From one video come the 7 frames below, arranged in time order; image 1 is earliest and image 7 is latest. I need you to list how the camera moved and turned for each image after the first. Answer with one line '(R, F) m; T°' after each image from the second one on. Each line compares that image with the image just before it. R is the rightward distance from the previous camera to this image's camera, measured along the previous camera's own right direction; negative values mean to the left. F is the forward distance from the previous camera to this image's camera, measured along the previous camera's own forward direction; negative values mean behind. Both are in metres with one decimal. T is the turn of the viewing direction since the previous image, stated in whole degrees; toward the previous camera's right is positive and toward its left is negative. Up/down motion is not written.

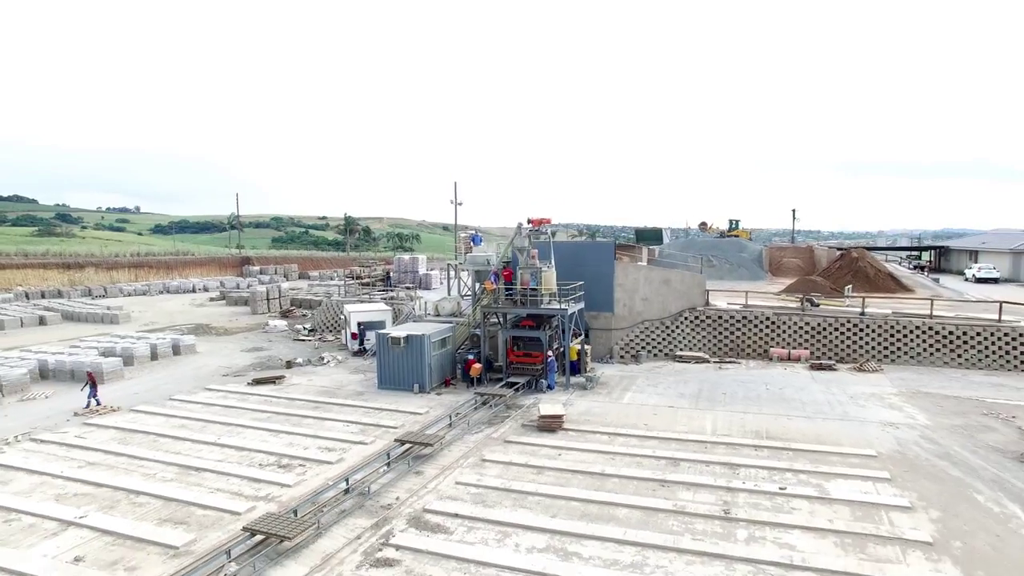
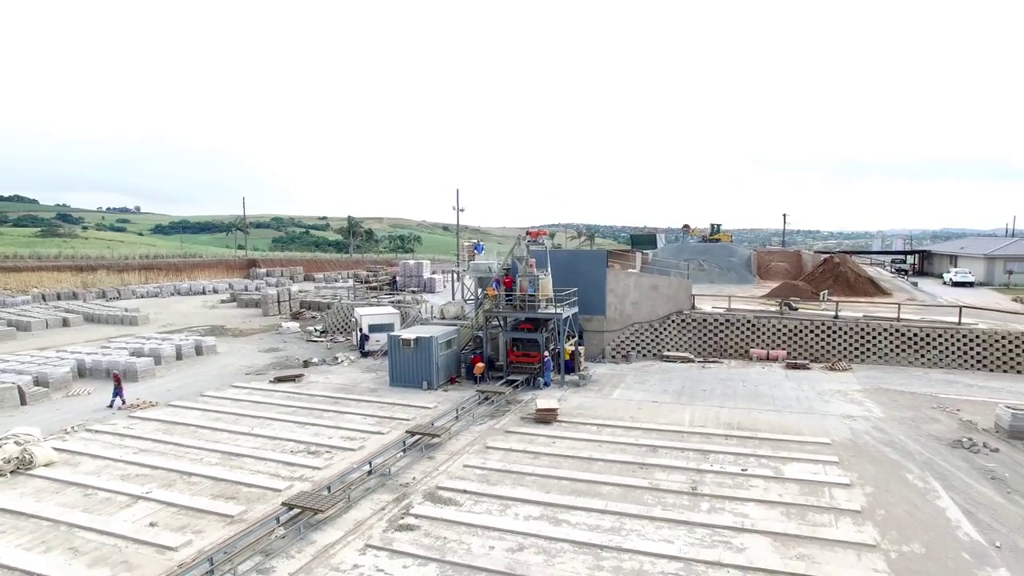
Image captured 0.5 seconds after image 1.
(0.0, -1.3) m; 0°
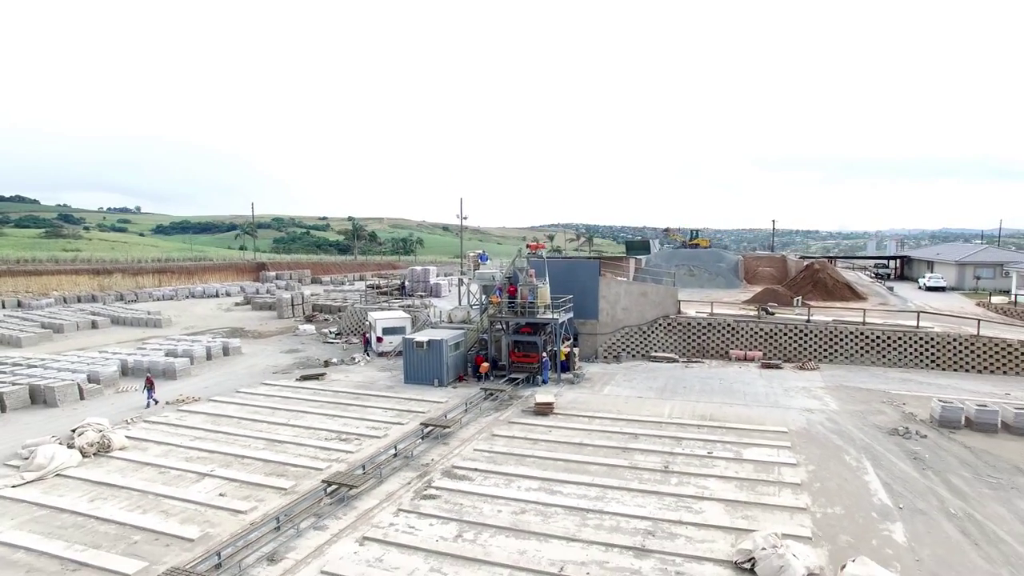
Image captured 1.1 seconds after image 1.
(-0.1, -1.7) m; 0°
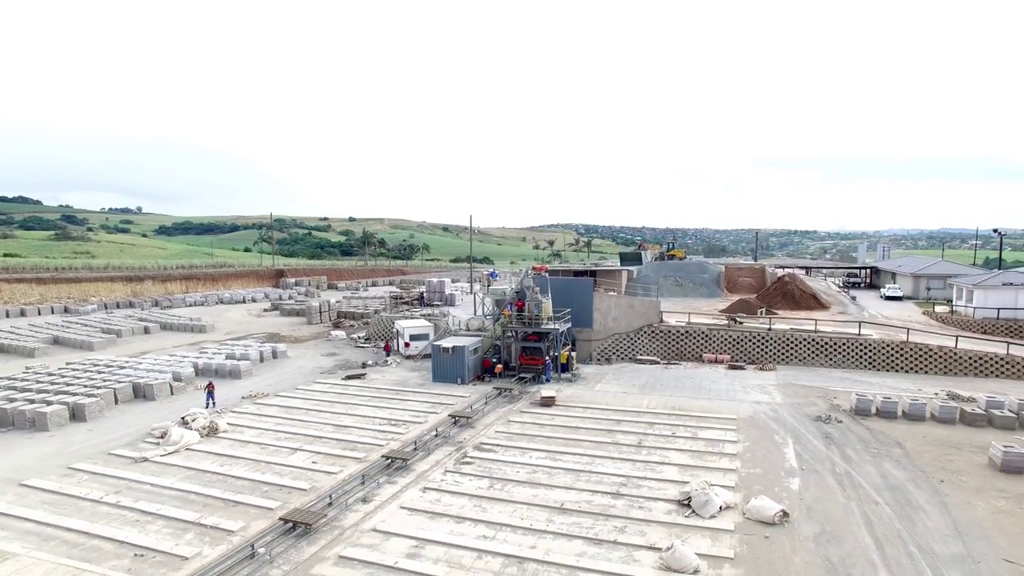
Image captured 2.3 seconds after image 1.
(-0.3, -3.5) m; 0°
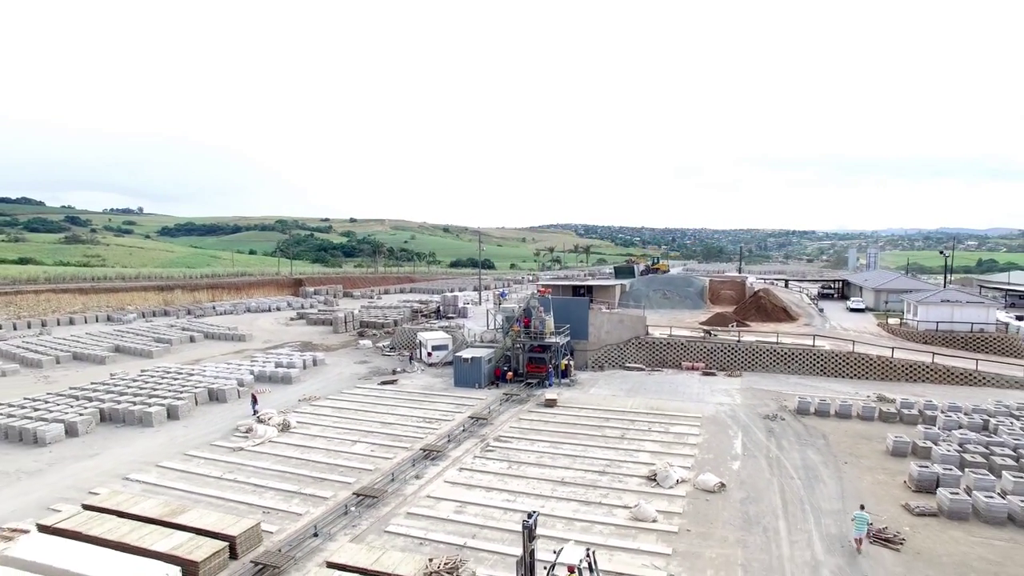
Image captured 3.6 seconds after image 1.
(-0.4, -3.9) m; 0°
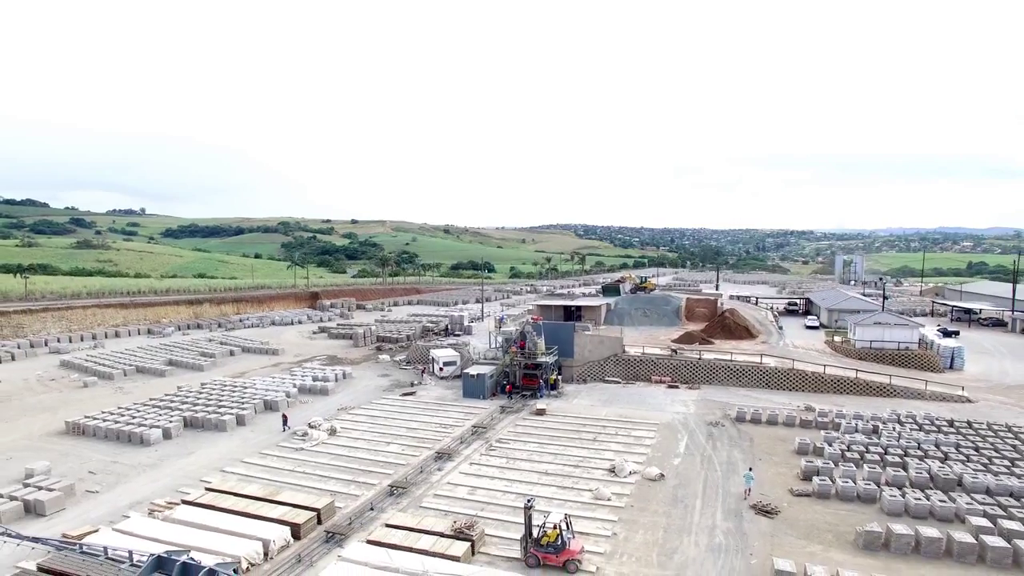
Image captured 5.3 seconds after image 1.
(+0.1, -5.2) m; 0°
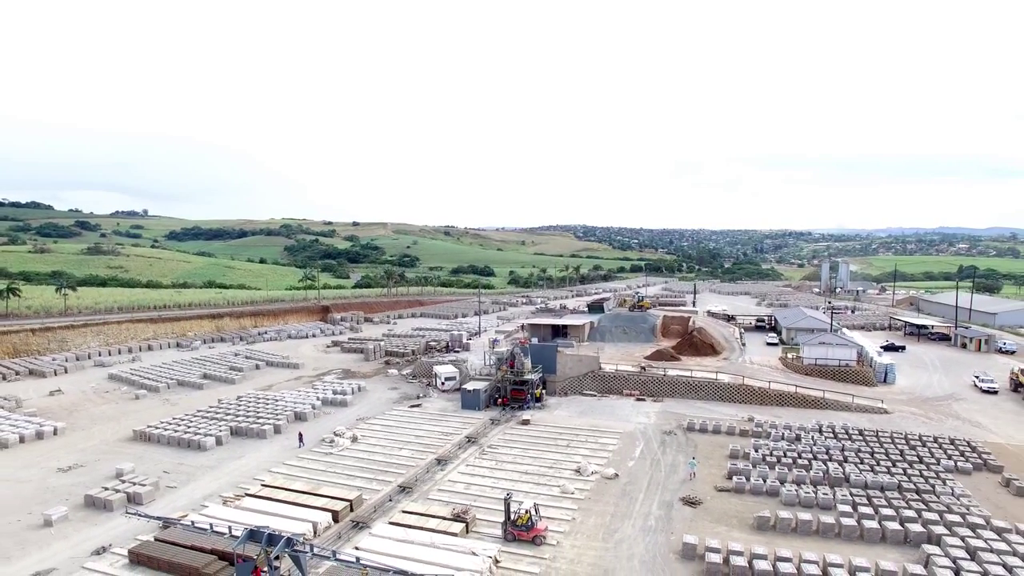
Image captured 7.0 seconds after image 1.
(+0.6, -5.2) m; 0°
